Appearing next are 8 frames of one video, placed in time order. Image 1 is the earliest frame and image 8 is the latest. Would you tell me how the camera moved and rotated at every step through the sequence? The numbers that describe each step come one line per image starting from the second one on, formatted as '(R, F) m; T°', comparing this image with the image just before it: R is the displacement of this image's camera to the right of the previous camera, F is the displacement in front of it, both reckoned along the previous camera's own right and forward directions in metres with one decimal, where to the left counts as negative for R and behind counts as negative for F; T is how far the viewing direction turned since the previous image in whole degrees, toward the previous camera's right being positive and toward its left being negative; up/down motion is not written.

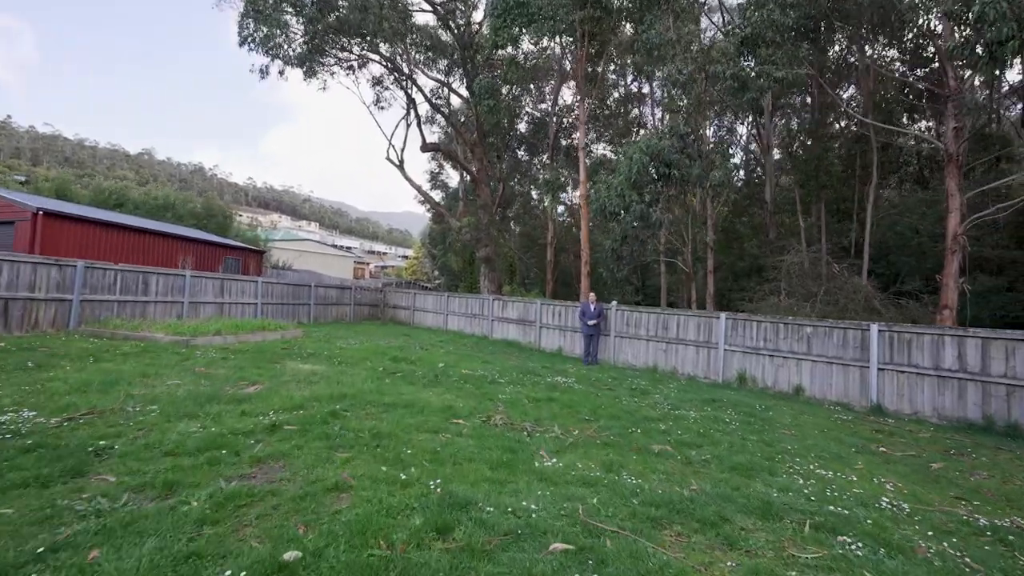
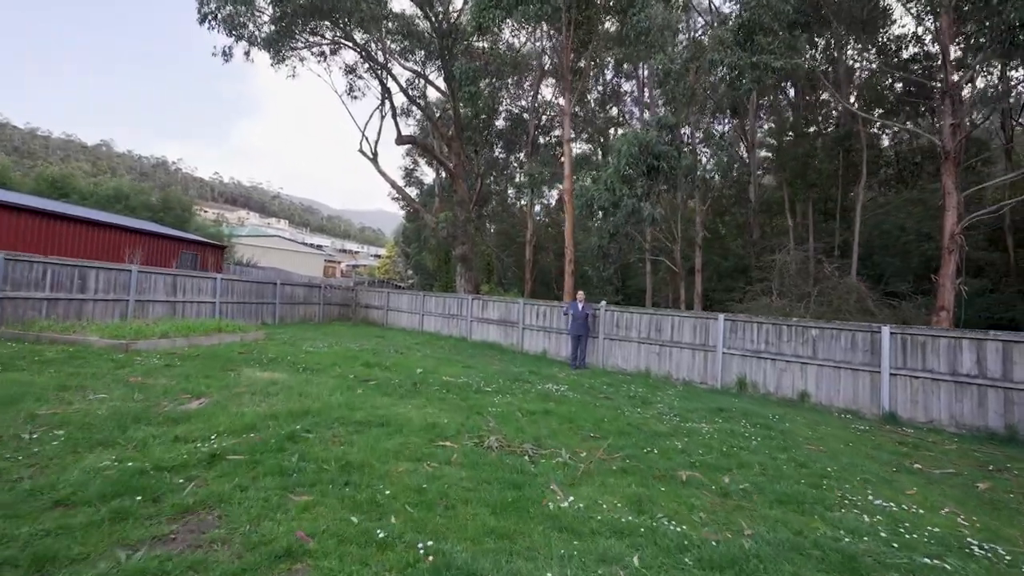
(-0.3, +1.0) m; +3°
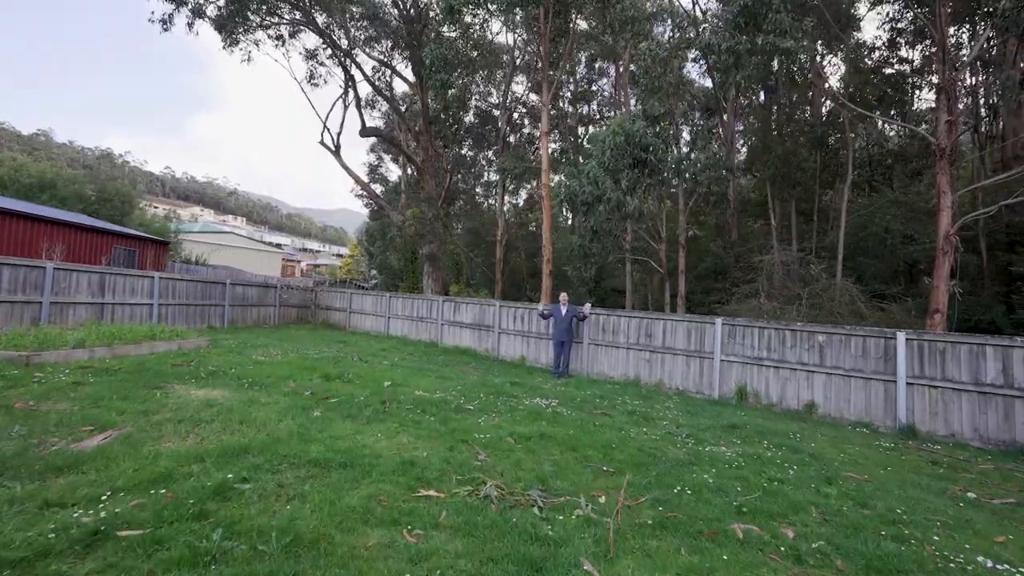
(-0.3, +1.2) m; +4°
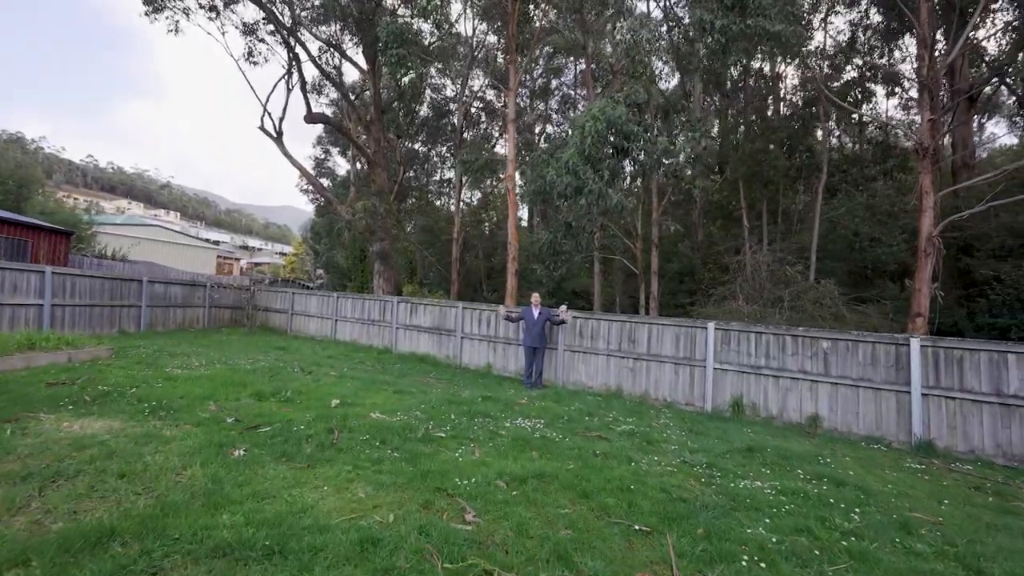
(-0.4, +1.4) m; +6°
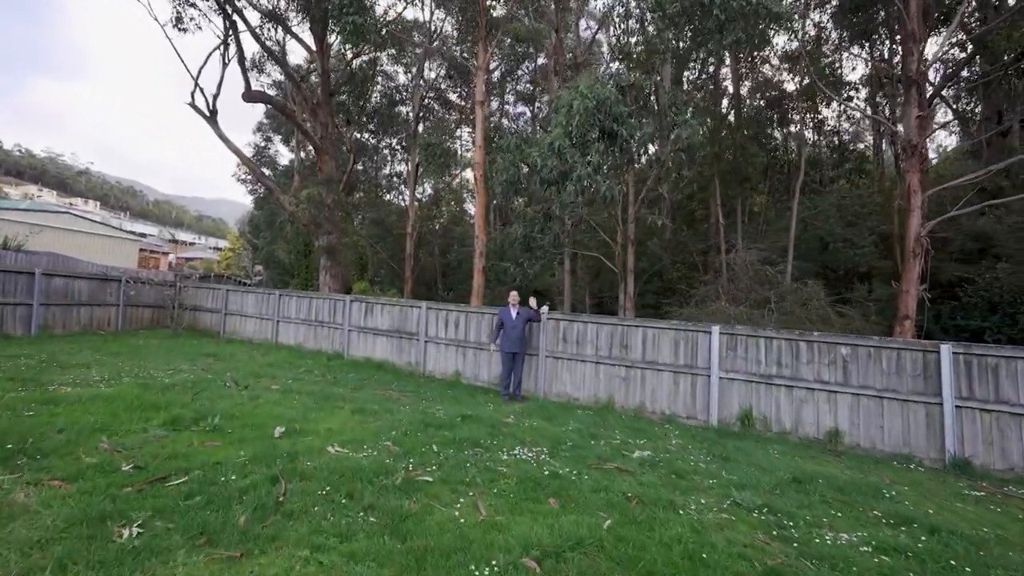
(-0.6, +1.4) m; +6°
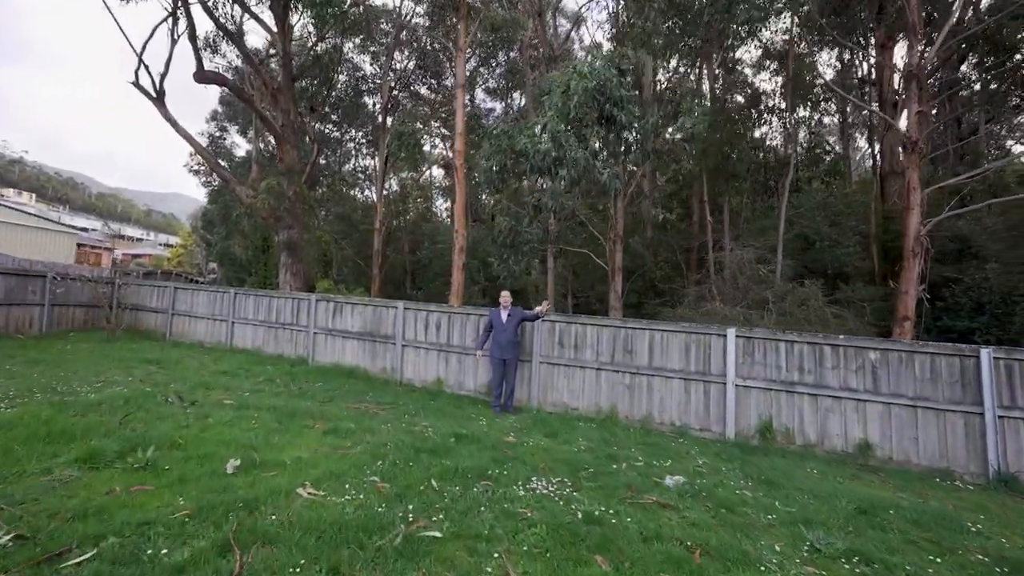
(-0.5, +1.1) m; +4°
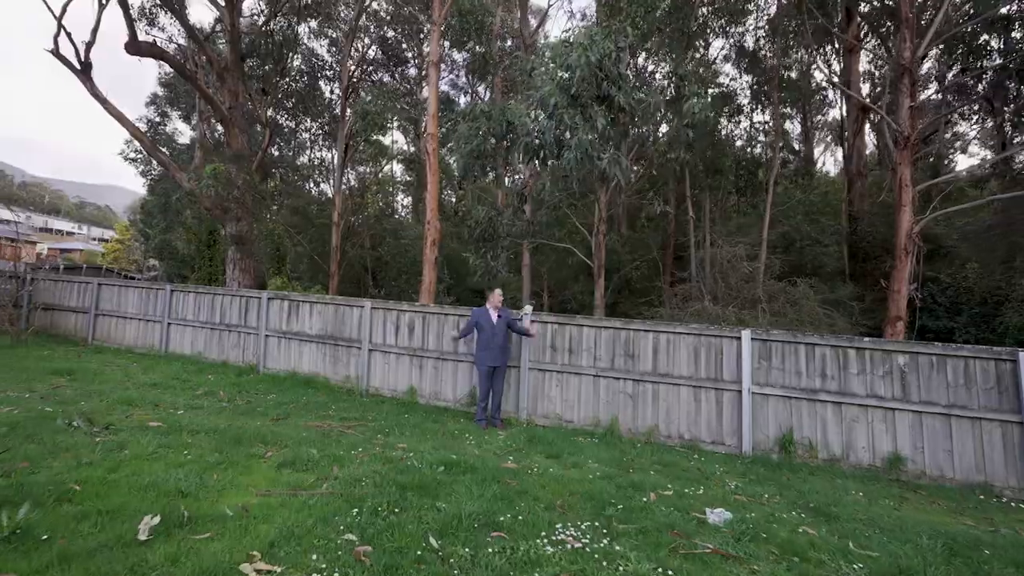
(-0.4, +1.1) m; +5°
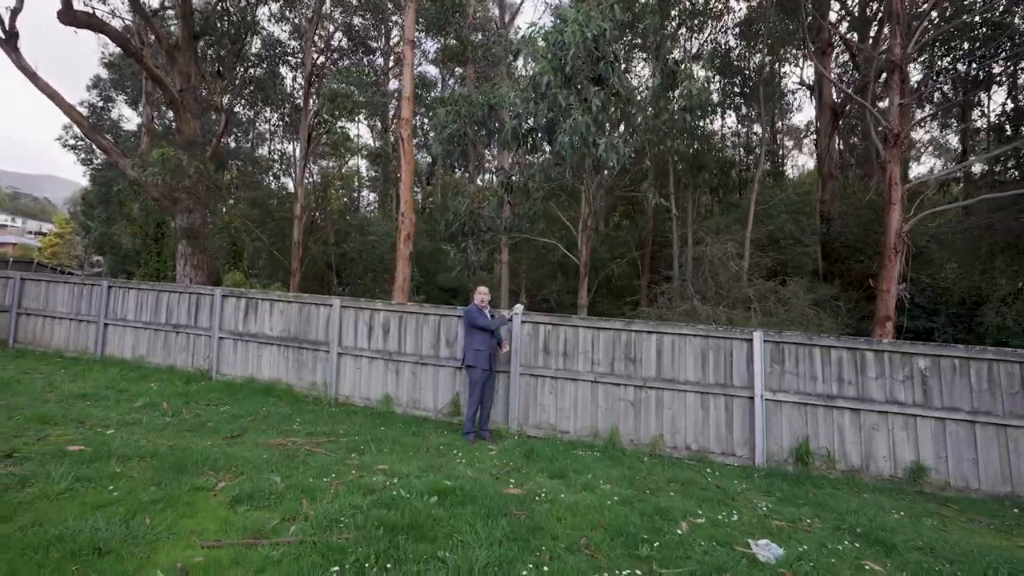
(-0.4, +0.8) m; +4°
